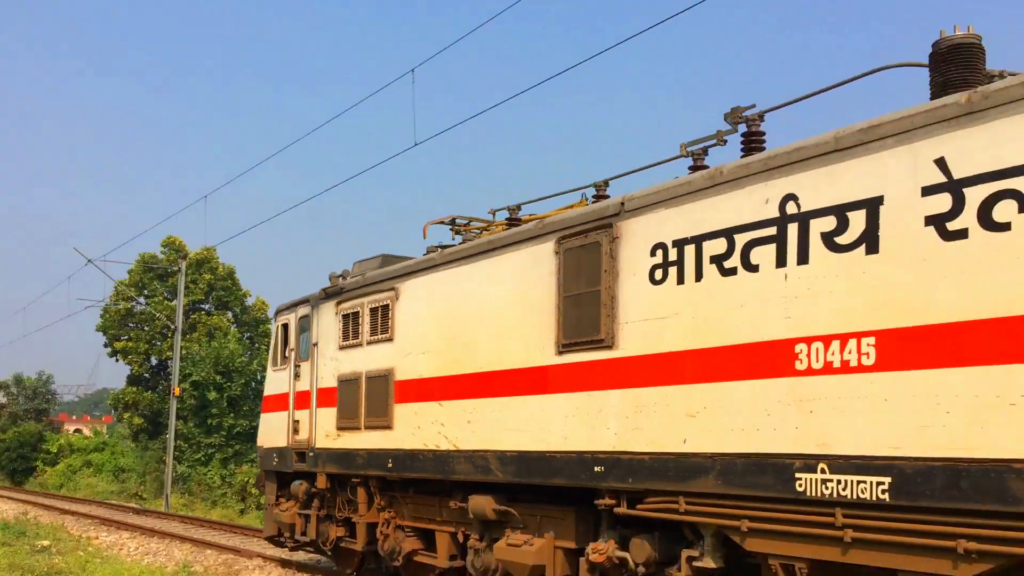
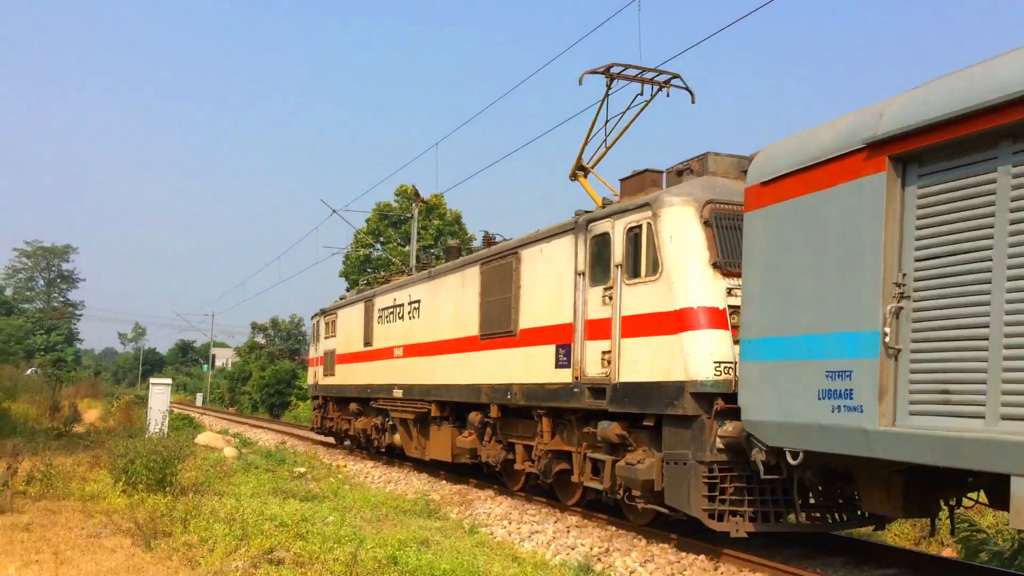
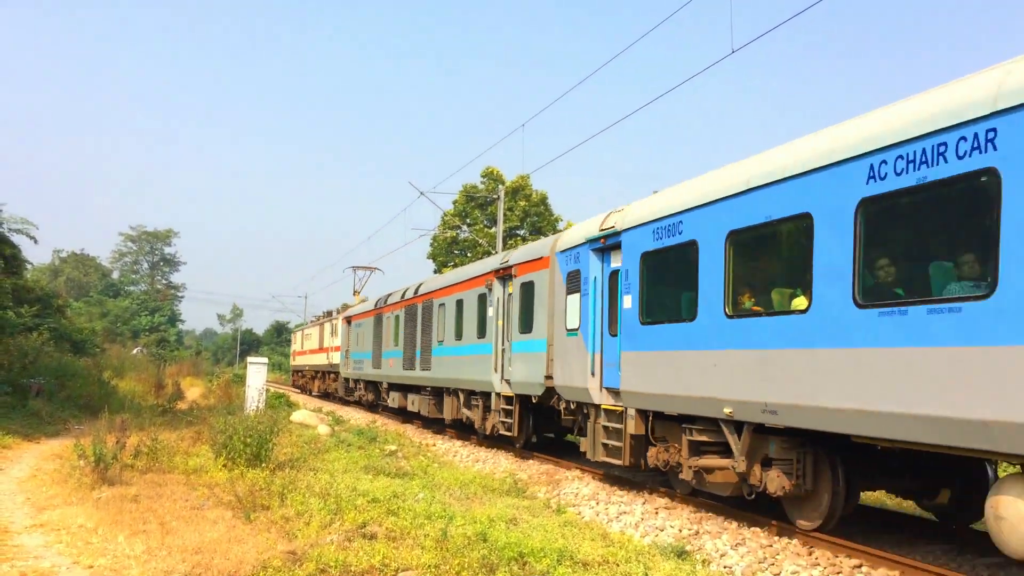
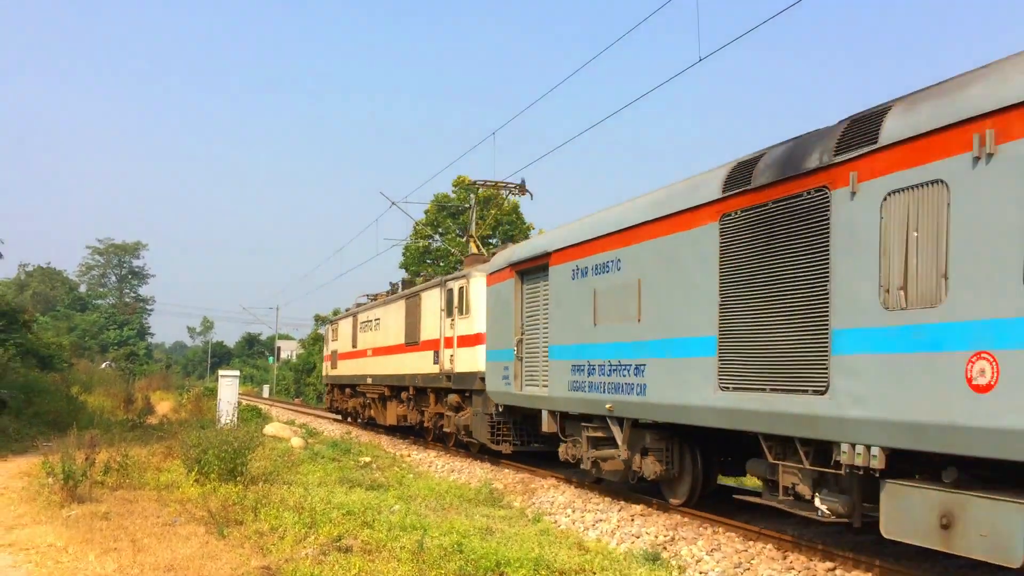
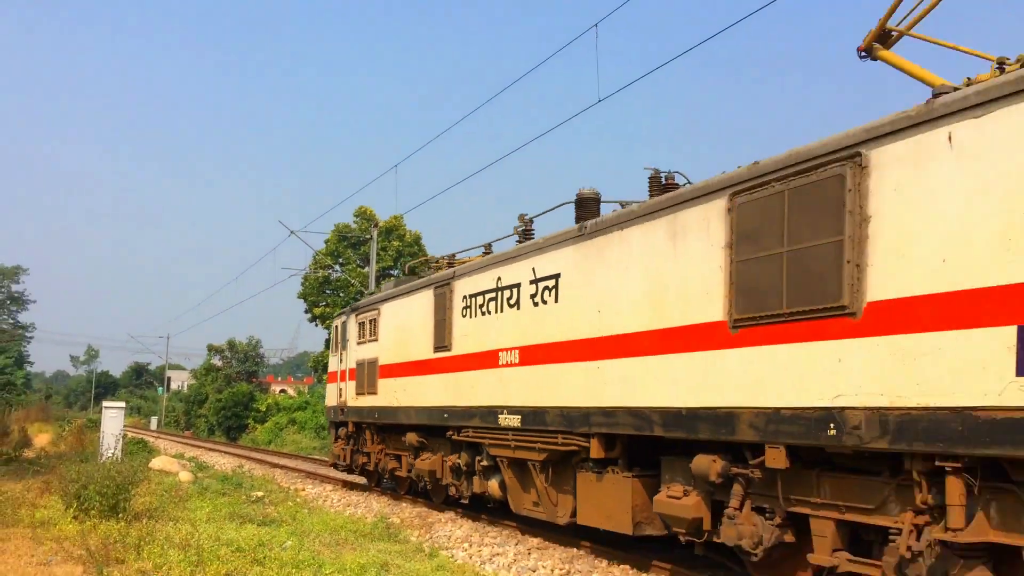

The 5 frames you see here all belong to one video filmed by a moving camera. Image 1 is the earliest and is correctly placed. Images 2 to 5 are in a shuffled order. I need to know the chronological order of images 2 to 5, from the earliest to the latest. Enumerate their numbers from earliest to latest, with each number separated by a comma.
5, 2, 4, 3
